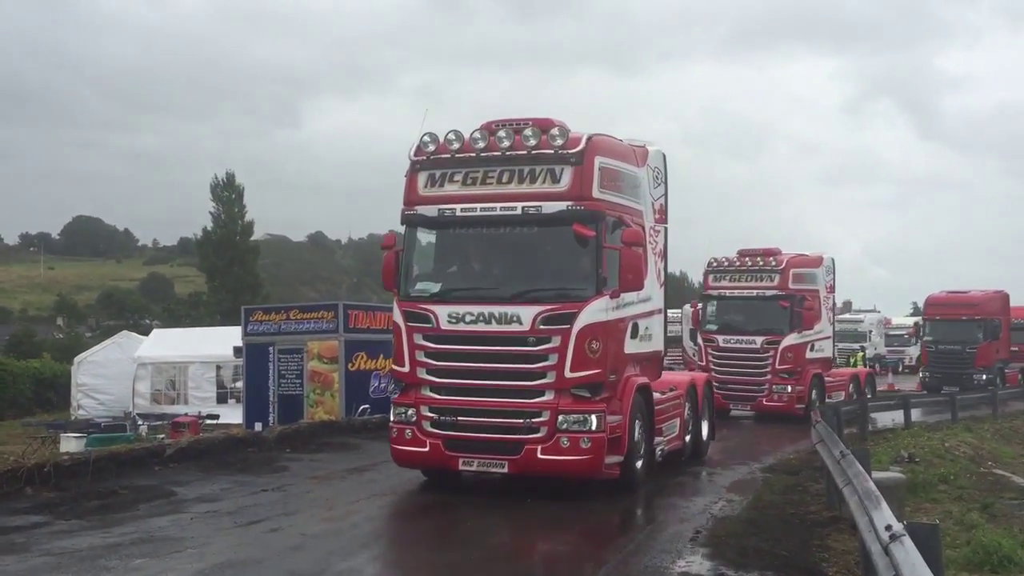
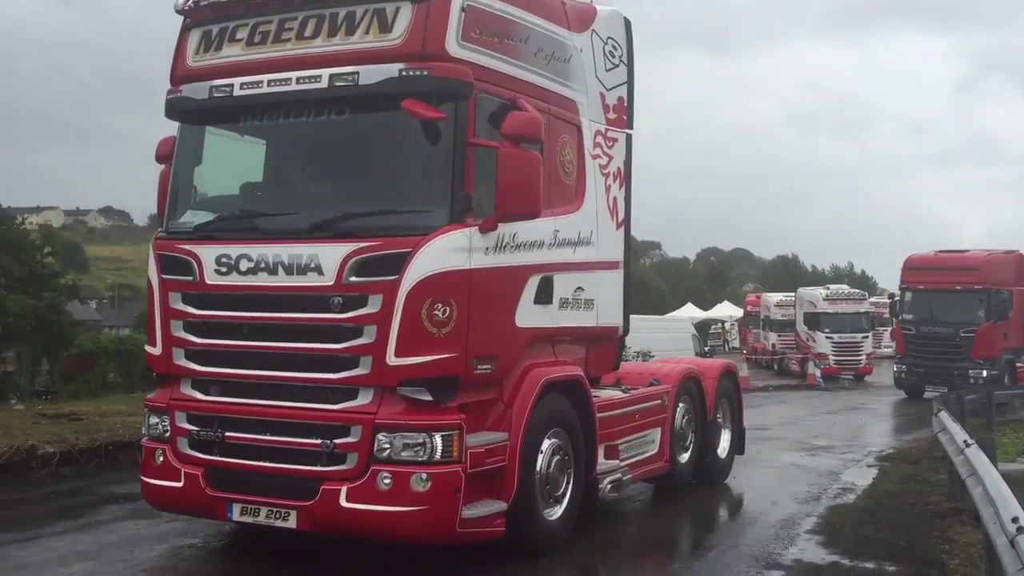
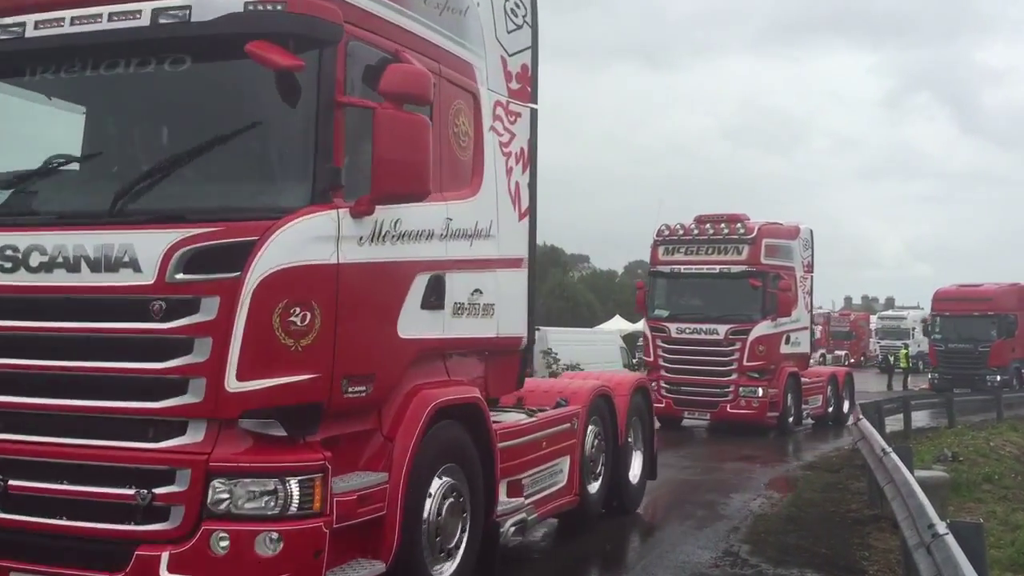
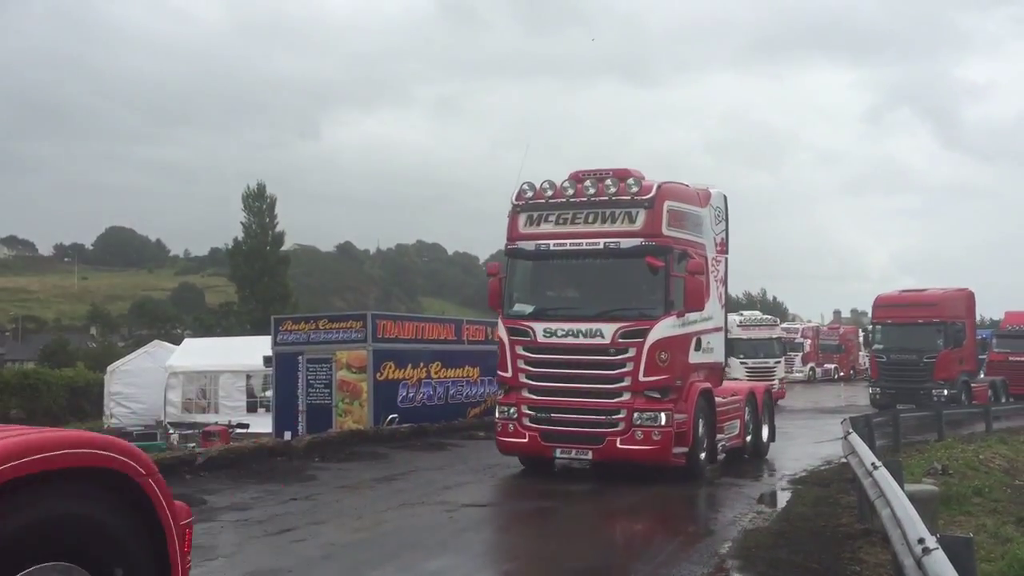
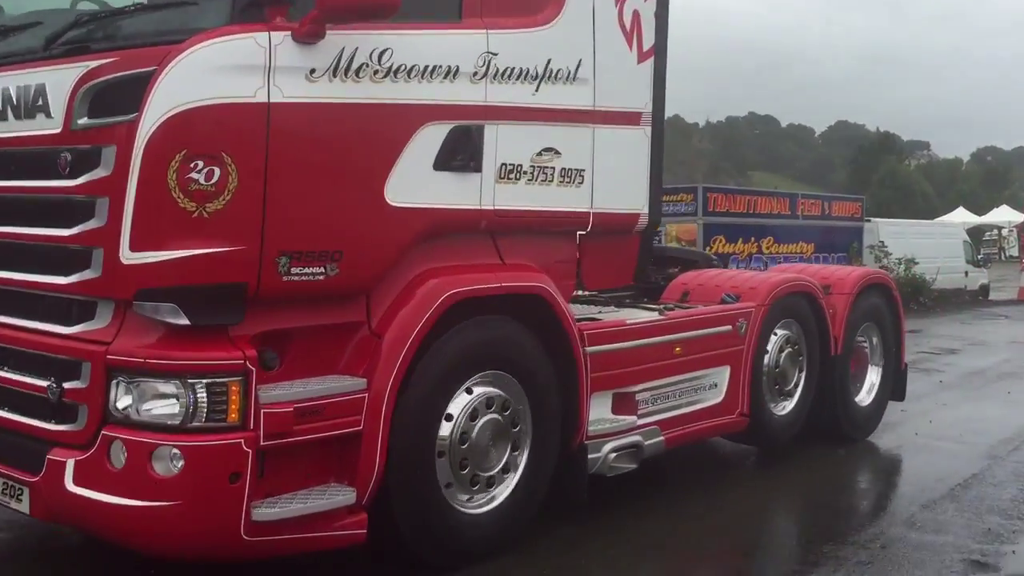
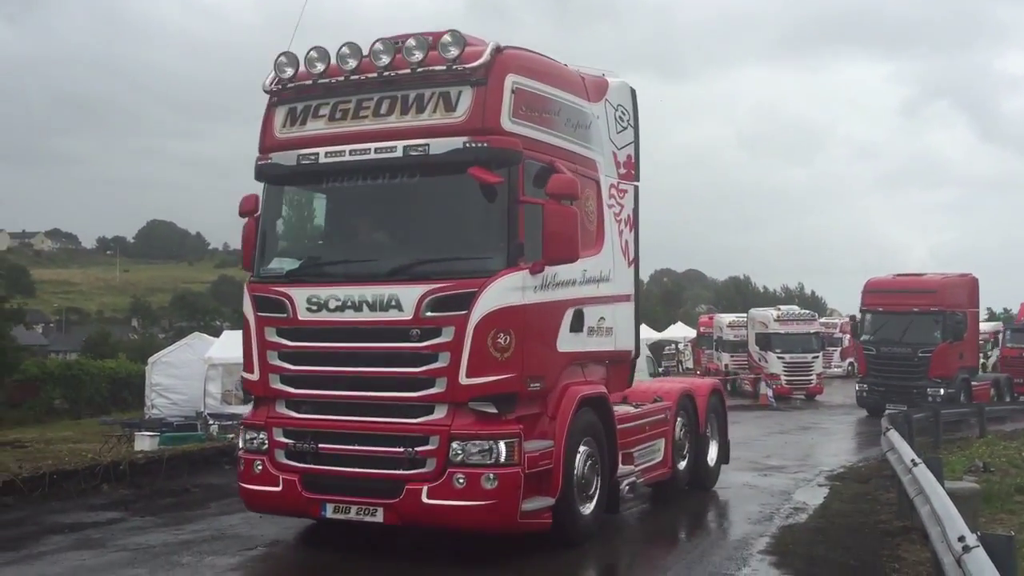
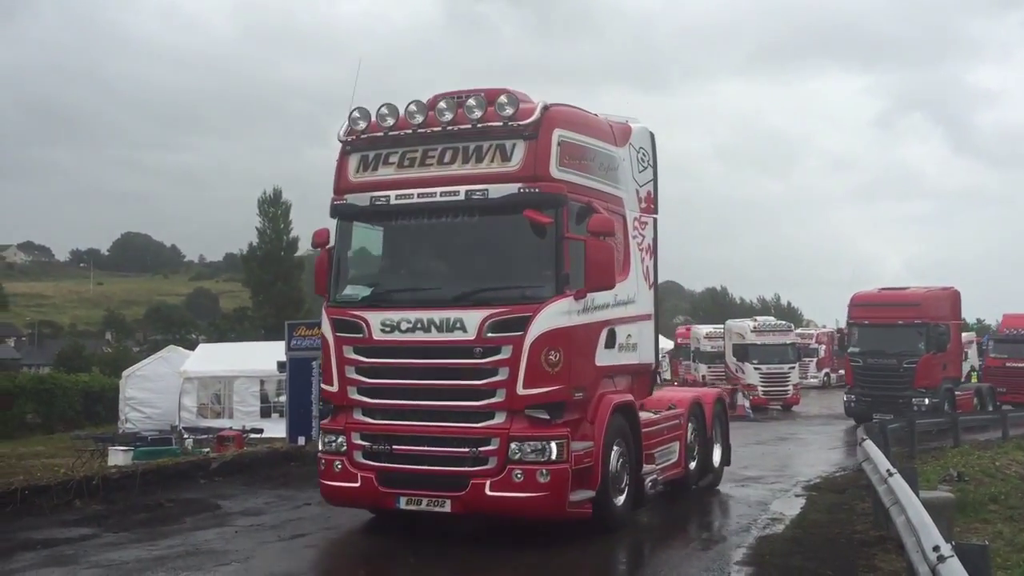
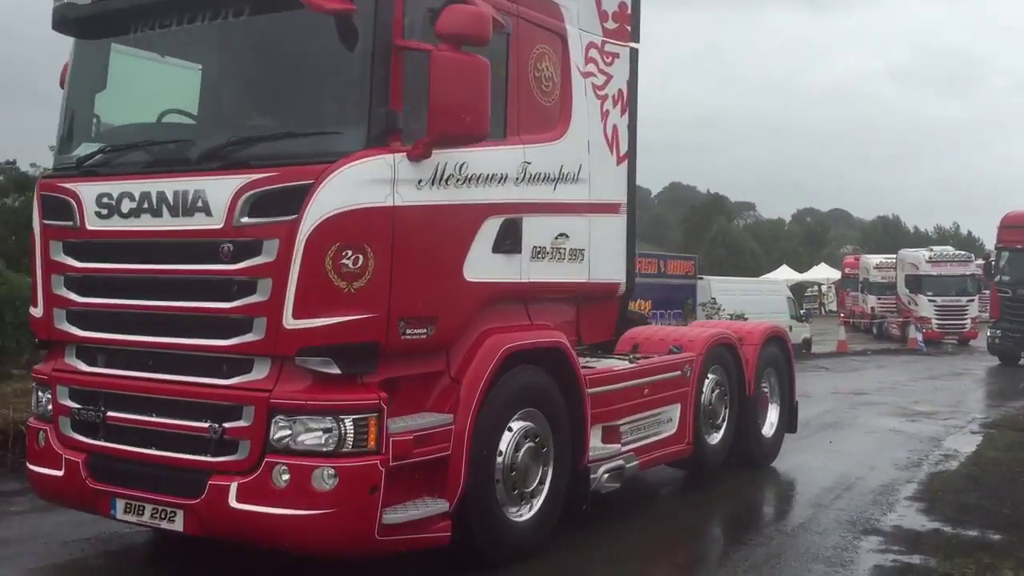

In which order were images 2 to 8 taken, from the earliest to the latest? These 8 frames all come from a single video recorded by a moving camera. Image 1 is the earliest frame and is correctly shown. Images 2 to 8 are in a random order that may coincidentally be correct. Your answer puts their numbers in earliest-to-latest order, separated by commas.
3, 4, 7, 6, 2, 8, 5
